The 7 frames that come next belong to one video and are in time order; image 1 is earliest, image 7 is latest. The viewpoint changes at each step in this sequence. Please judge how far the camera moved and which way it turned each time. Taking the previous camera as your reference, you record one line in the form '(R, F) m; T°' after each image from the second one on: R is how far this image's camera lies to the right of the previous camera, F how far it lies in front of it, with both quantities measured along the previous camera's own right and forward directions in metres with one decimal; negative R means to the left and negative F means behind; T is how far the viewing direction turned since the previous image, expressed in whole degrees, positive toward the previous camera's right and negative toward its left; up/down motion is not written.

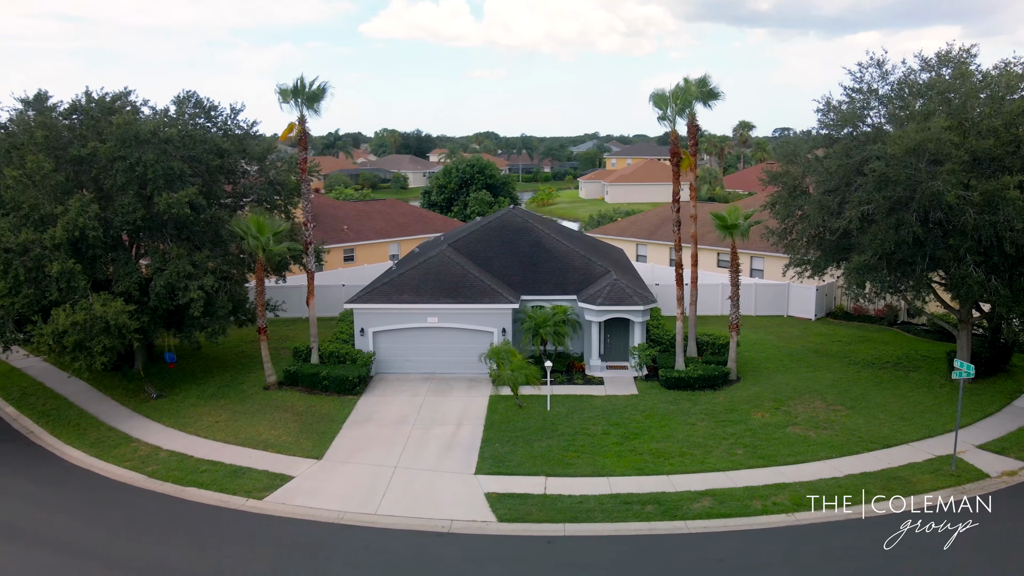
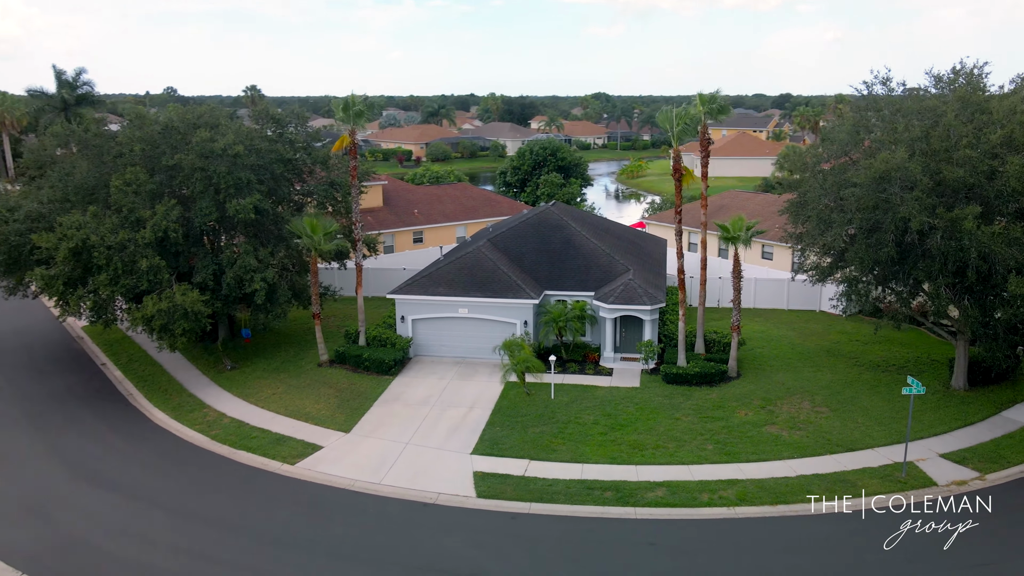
(+2.6, -2.0) m; -8°
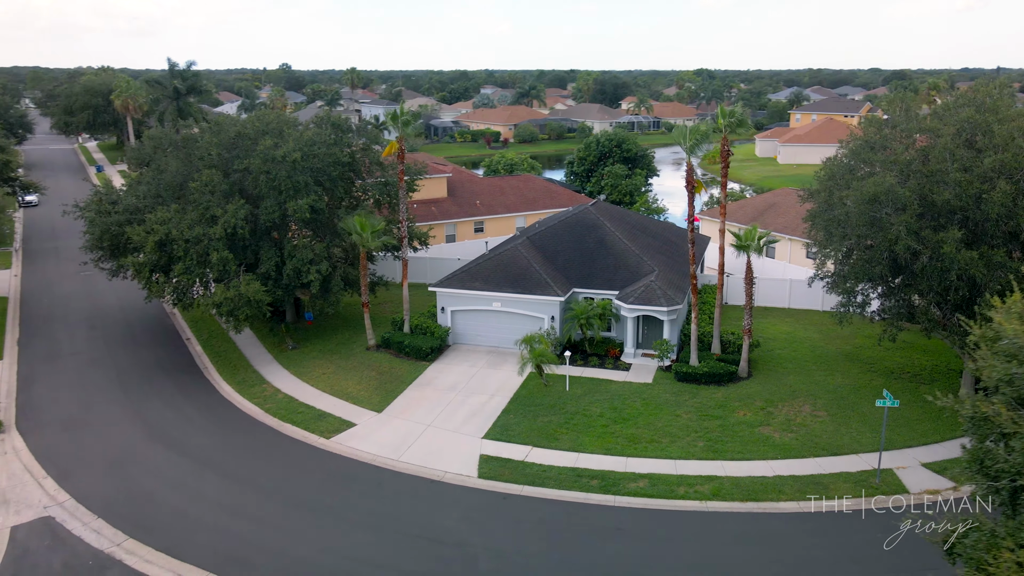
(+2.2, -1.7) m; -7°
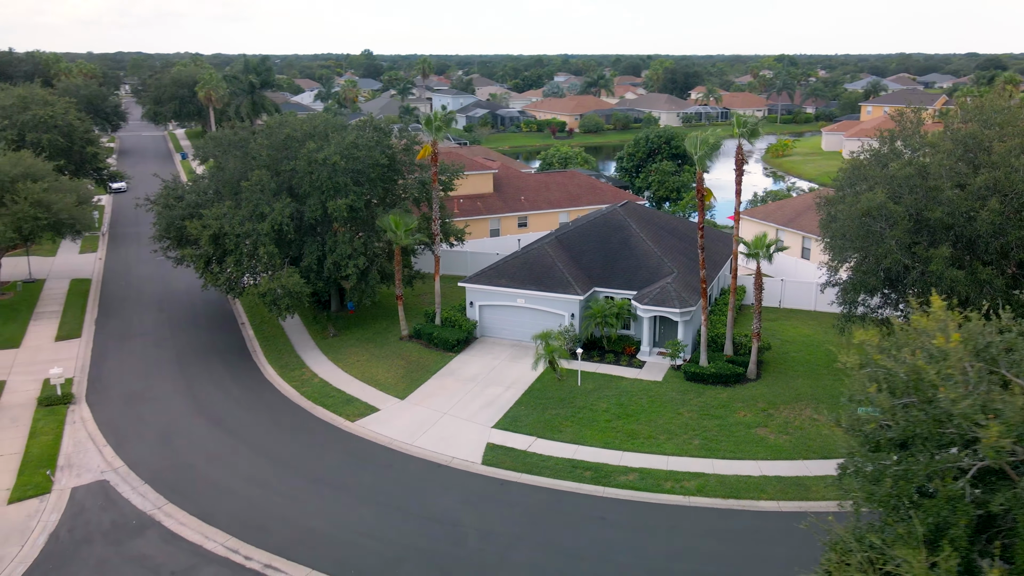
(+1.8, -1.3) m; -6°
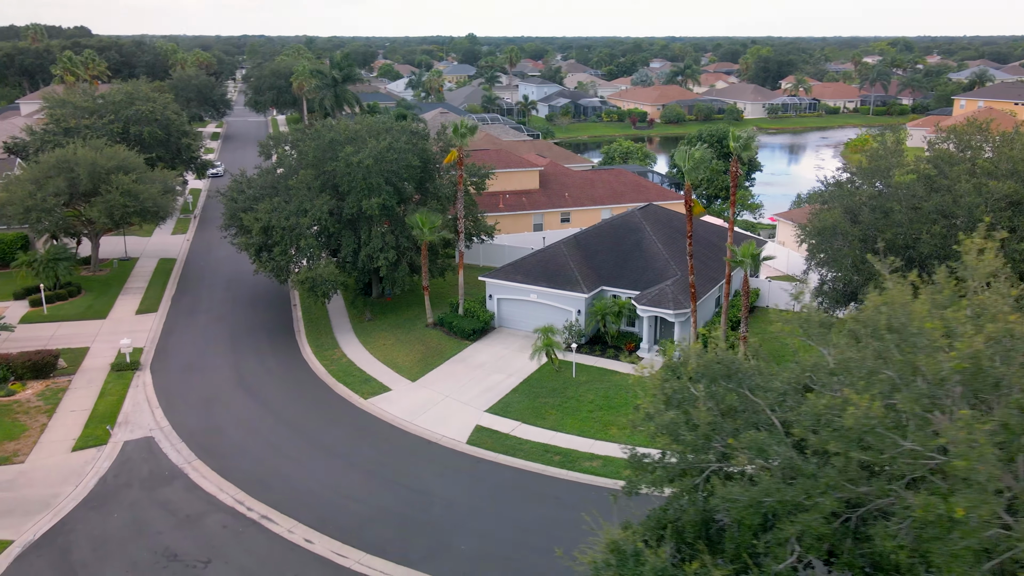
(+3.2, -1.9) m; -7°
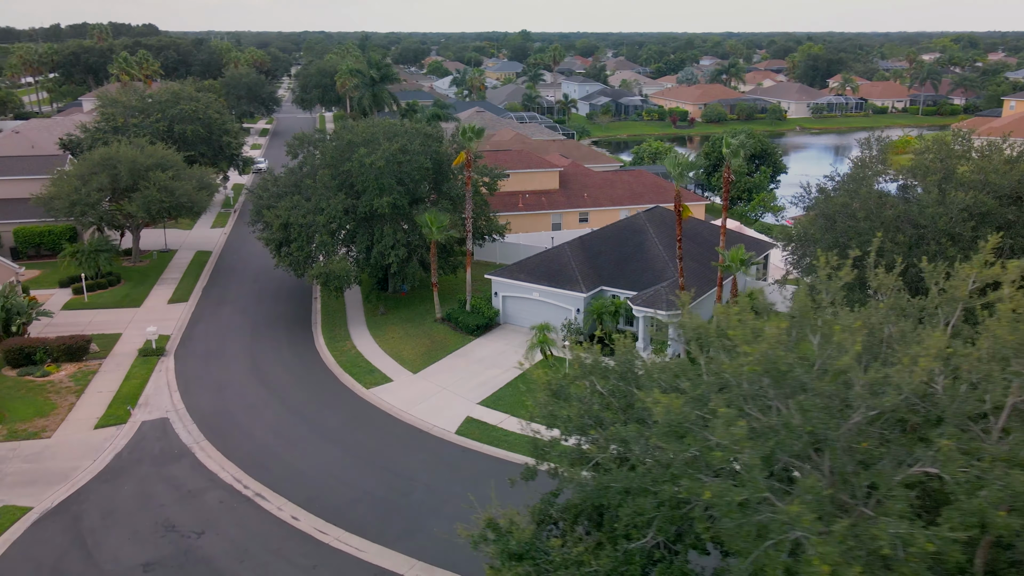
(+1.9, -1.0) m; -4°
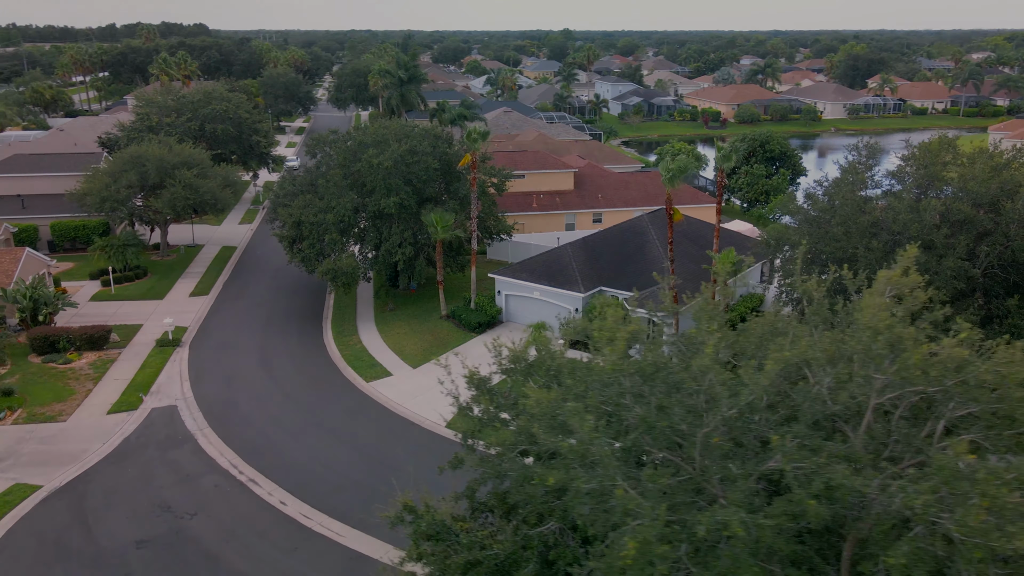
(+1.6, -0.6) m; -3°
